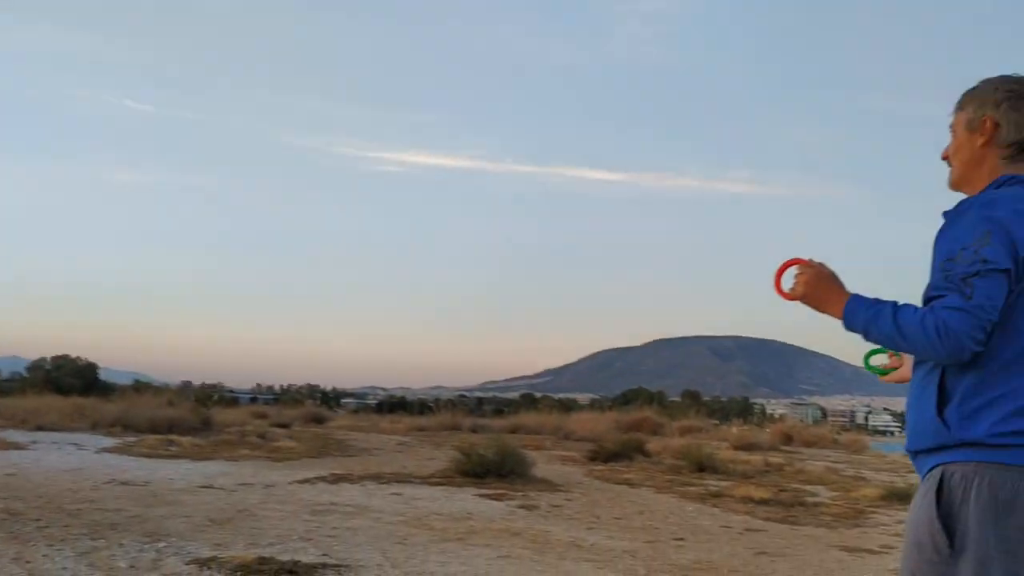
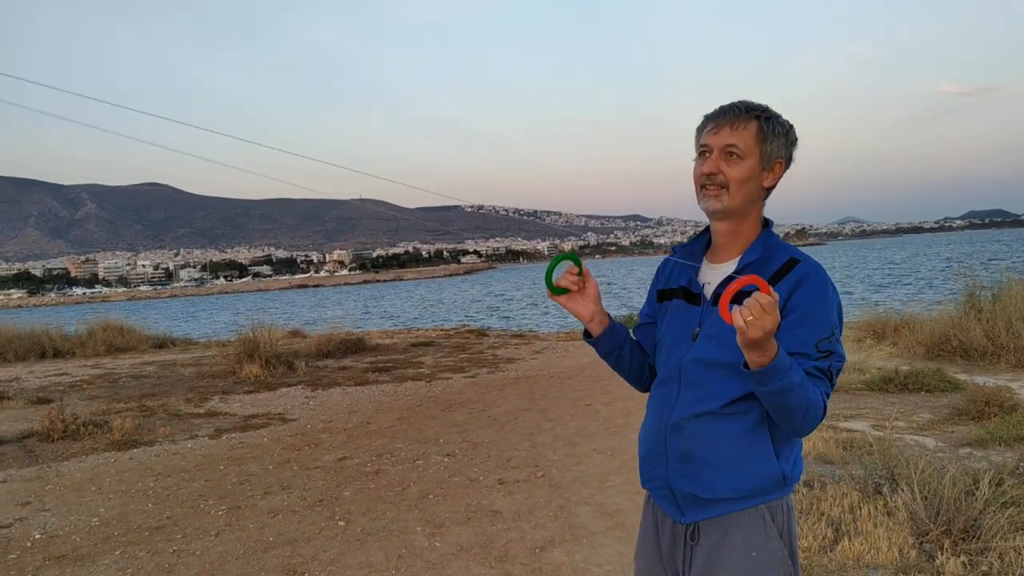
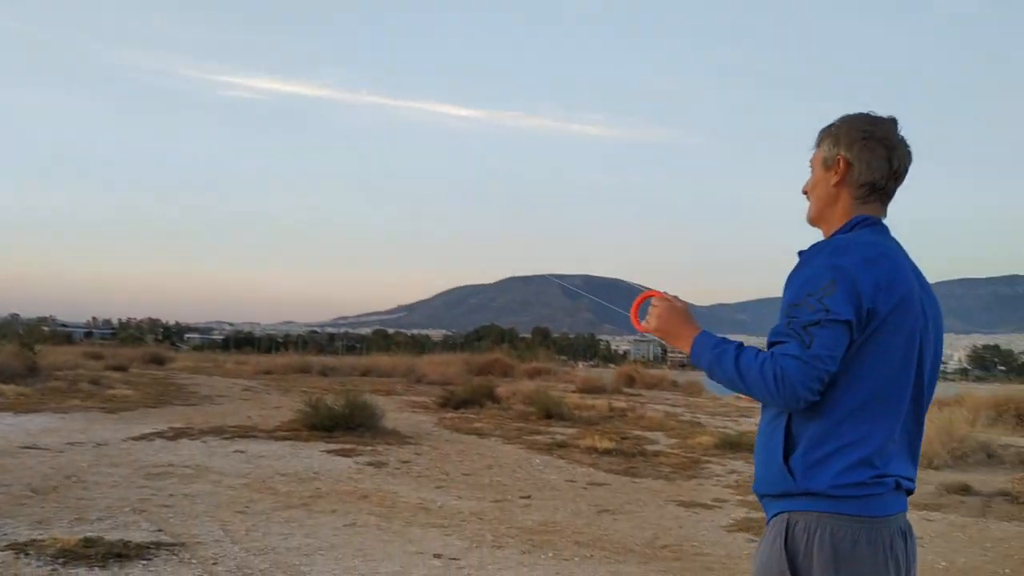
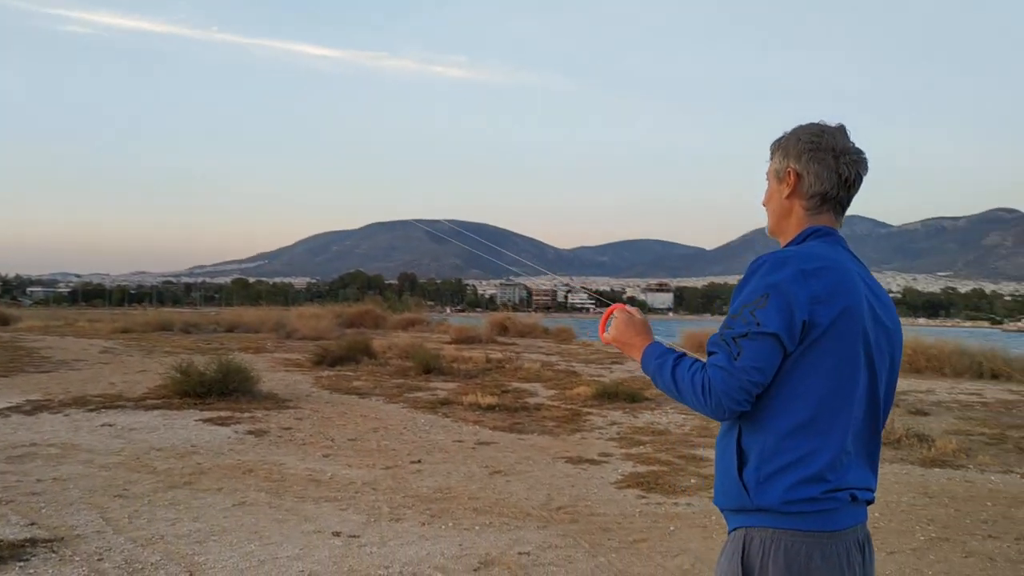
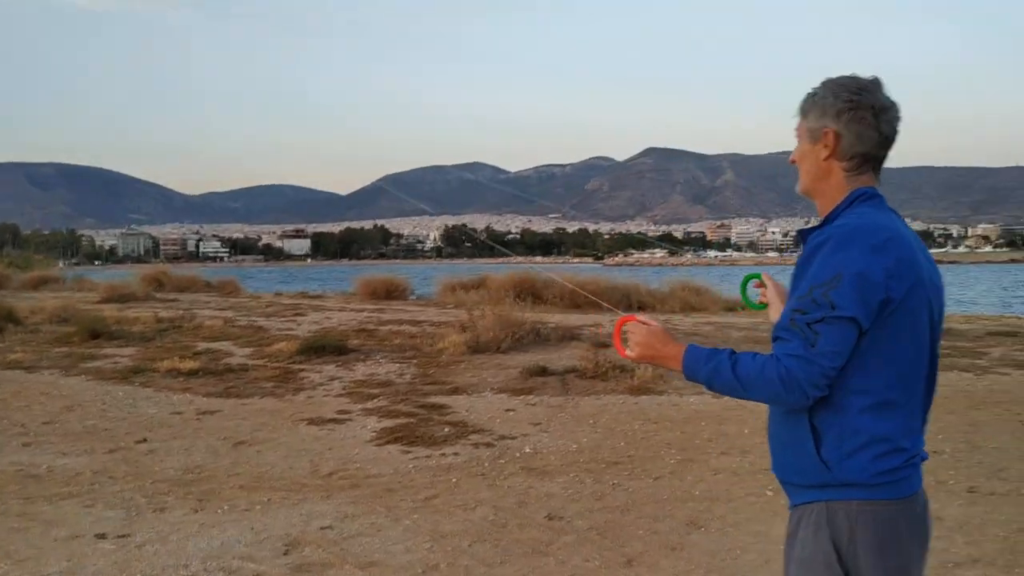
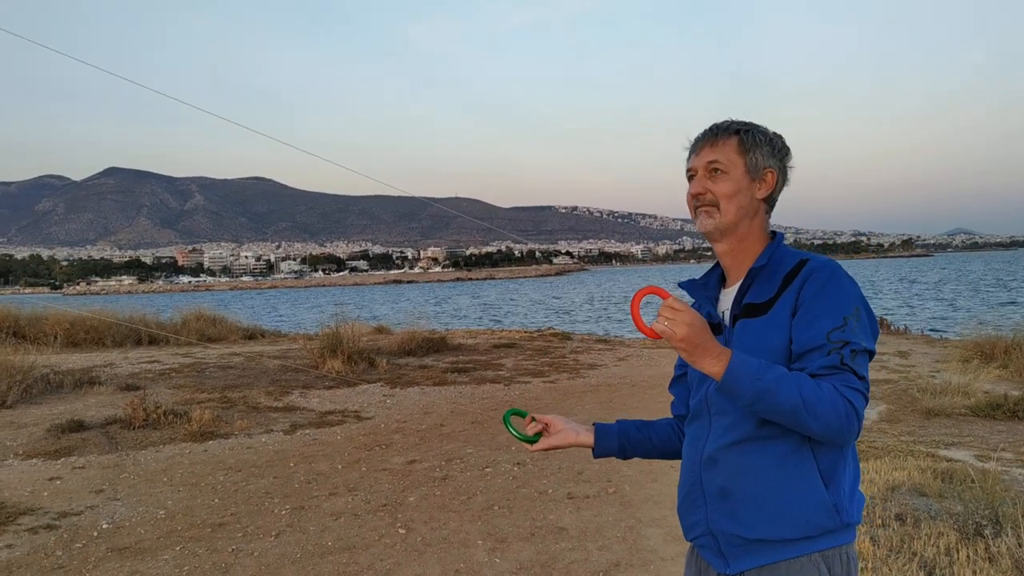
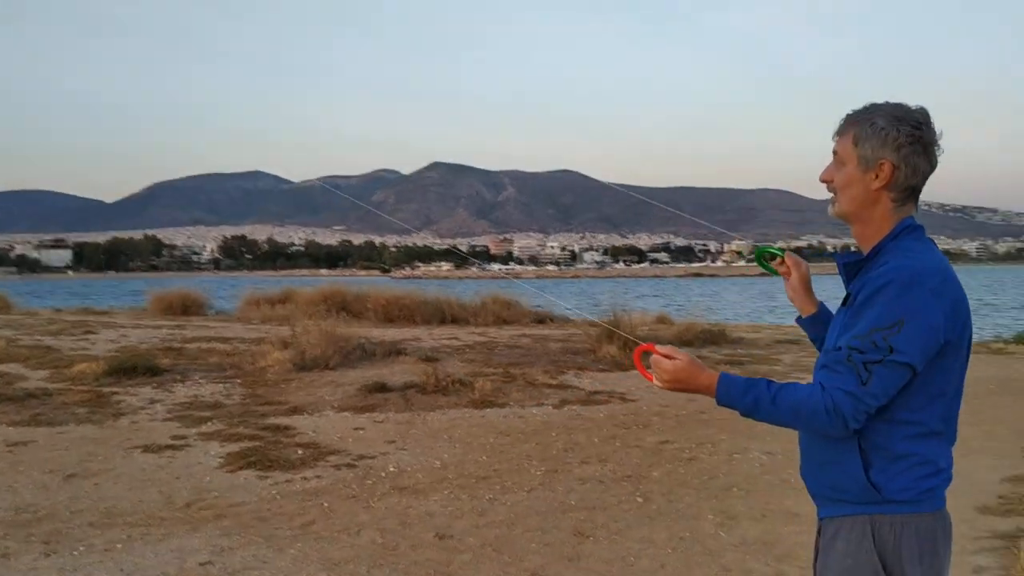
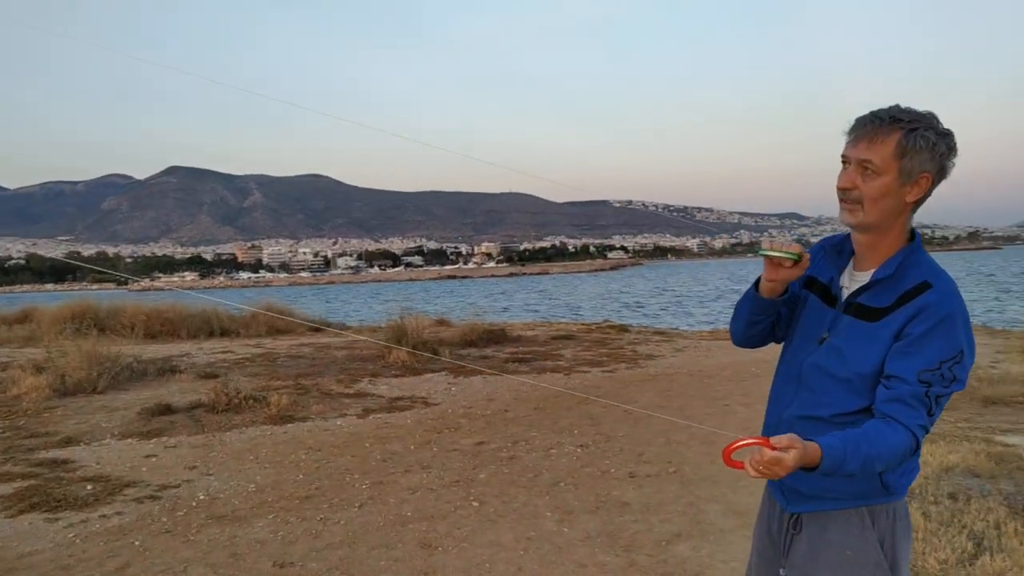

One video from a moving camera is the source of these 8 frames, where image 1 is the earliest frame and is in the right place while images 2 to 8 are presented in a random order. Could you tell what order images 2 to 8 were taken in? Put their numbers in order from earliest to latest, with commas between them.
3, 4, 5, 7, 8, 2, 6
